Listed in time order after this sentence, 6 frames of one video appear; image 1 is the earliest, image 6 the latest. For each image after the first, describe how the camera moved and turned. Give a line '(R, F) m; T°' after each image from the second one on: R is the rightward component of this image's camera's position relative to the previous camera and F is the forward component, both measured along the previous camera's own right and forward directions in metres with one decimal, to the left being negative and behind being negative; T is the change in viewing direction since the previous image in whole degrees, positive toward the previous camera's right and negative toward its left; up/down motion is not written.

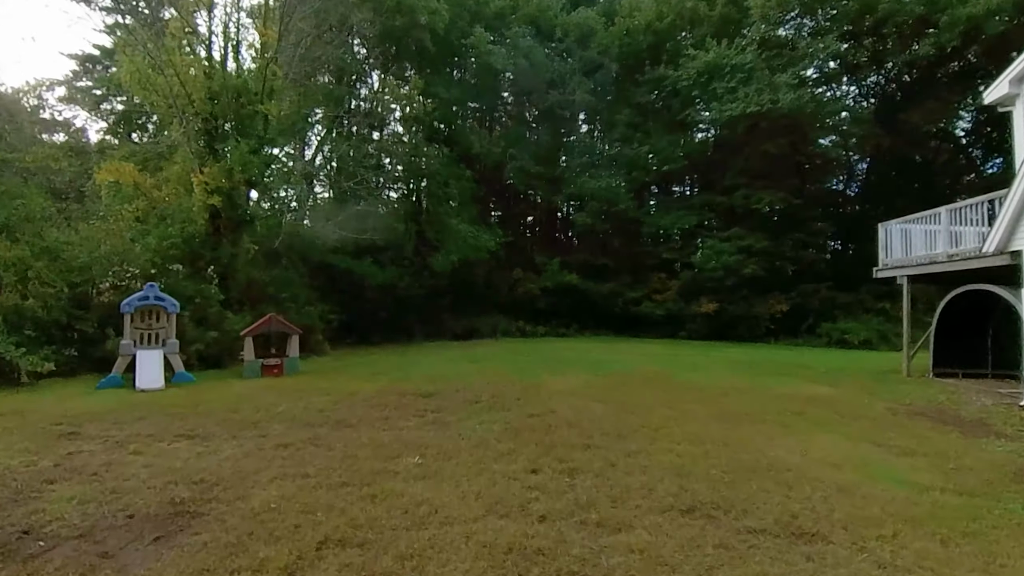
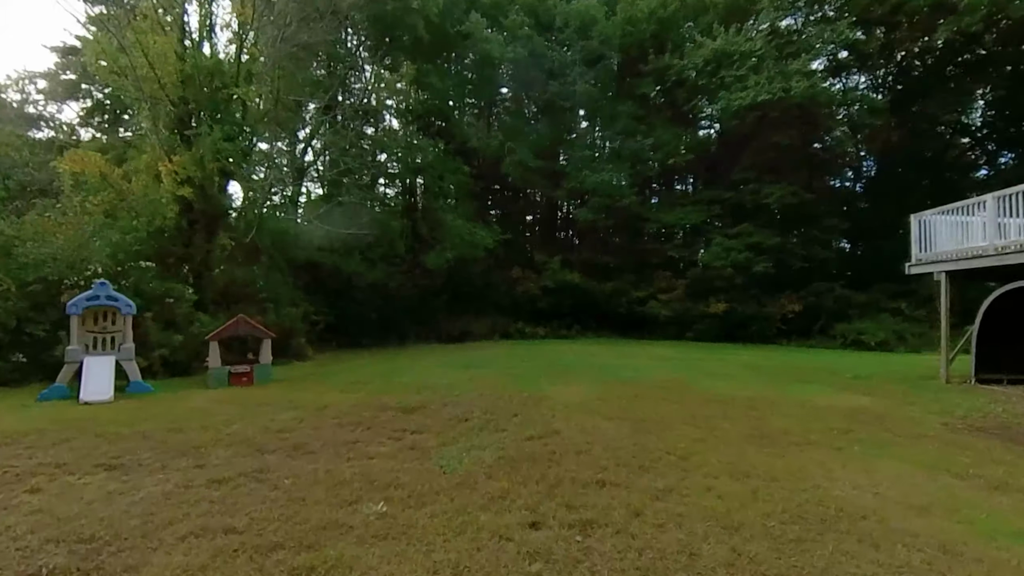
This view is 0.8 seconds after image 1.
(0.0, +1.2) m; 0°
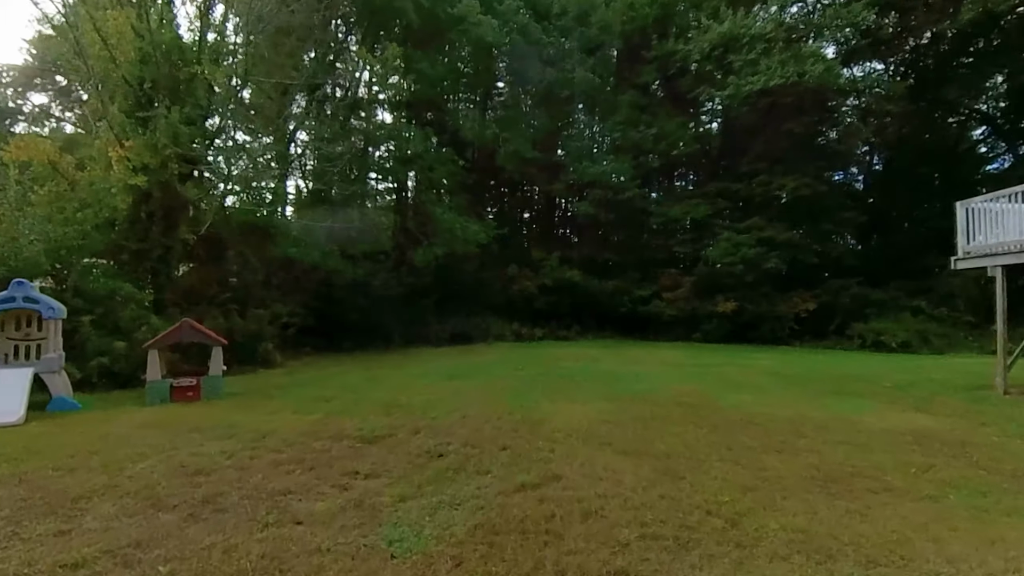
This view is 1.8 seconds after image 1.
(+0.1, +1.5) m; 0°
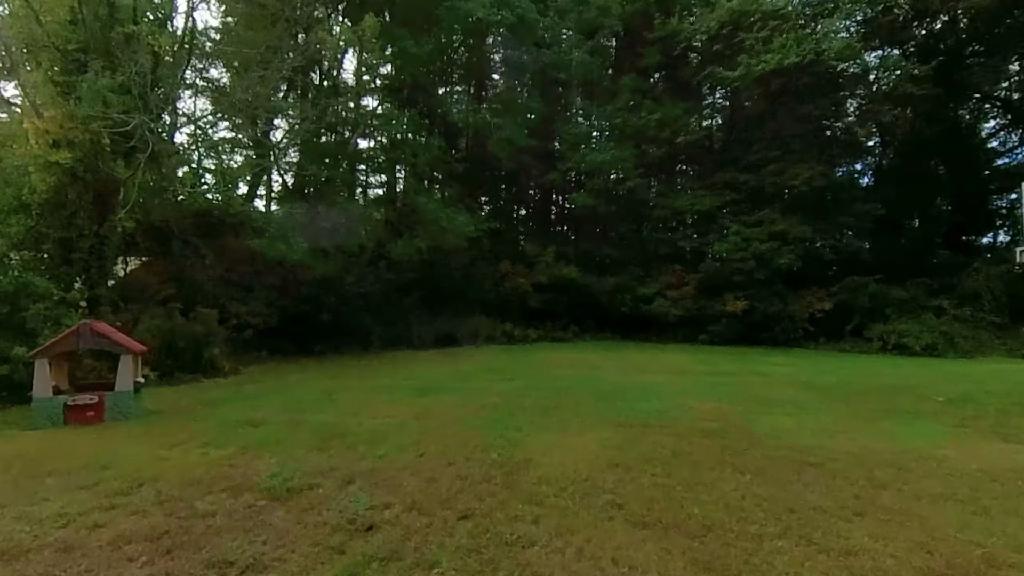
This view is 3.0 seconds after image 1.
(+0.2, +1.7) m; 0°
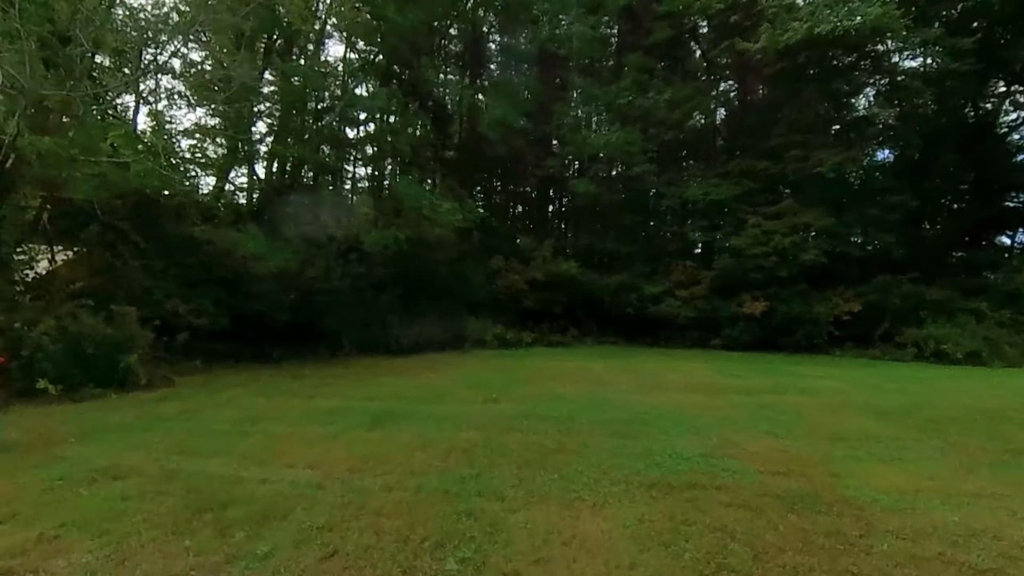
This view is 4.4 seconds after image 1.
(+0.1, +2.0) m; 0°
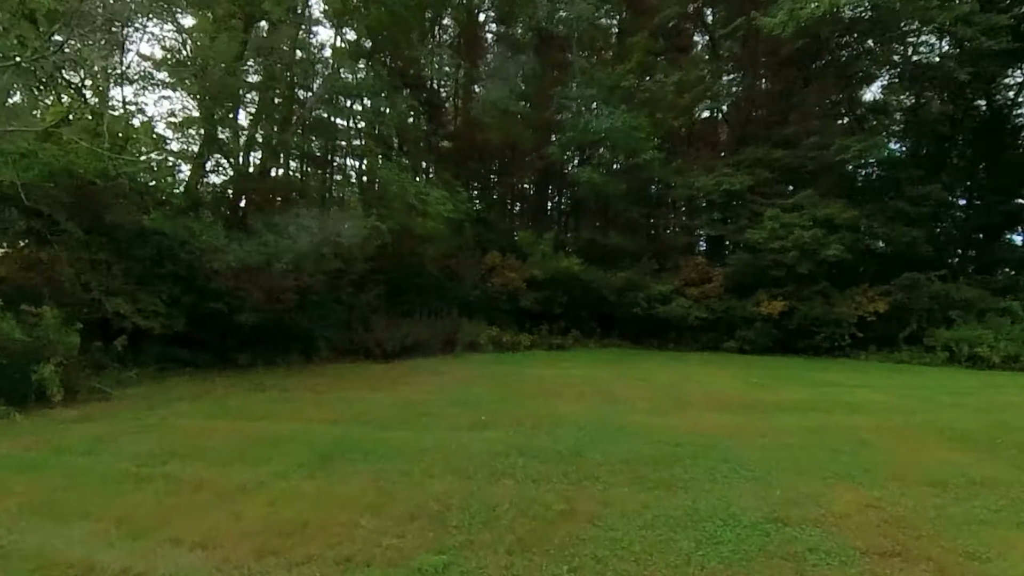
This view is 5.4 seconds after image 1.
(+0.1, +1.4) m; 0°
